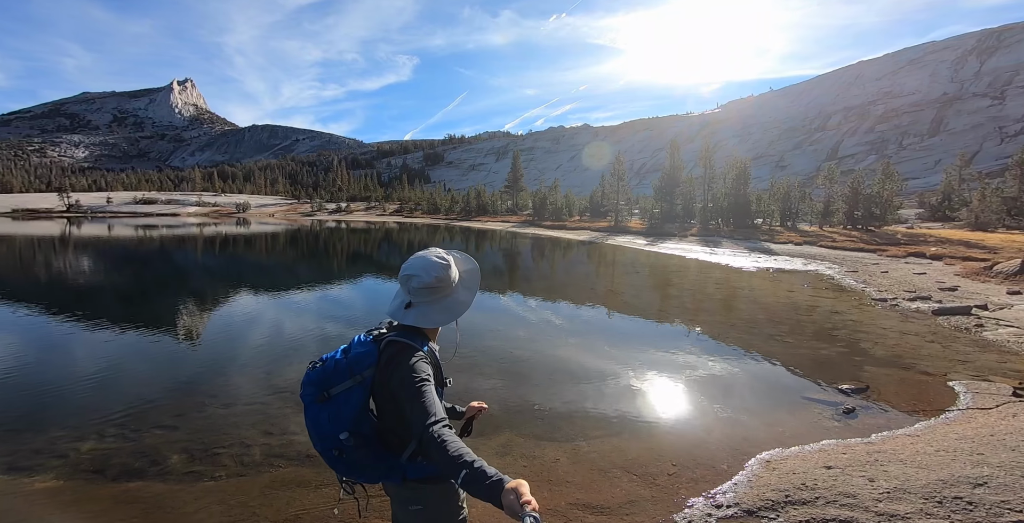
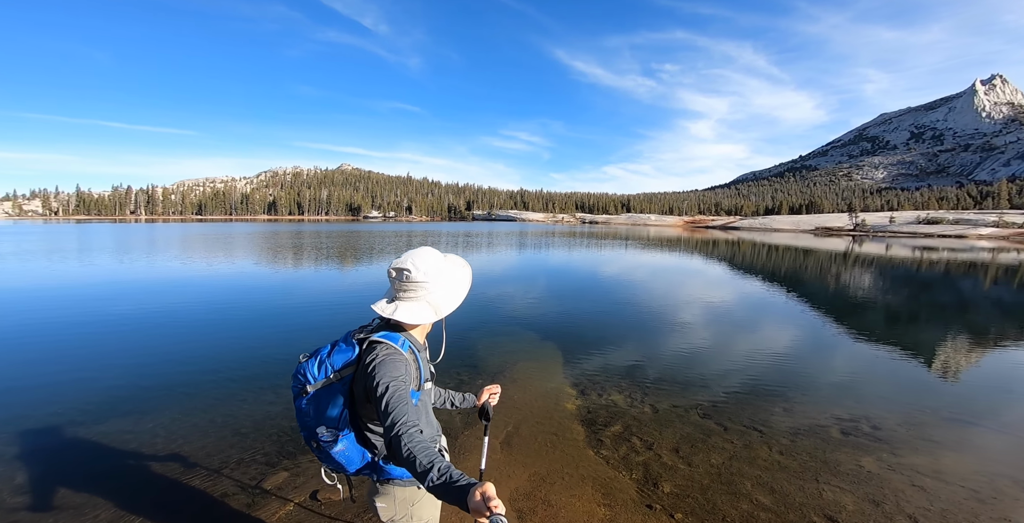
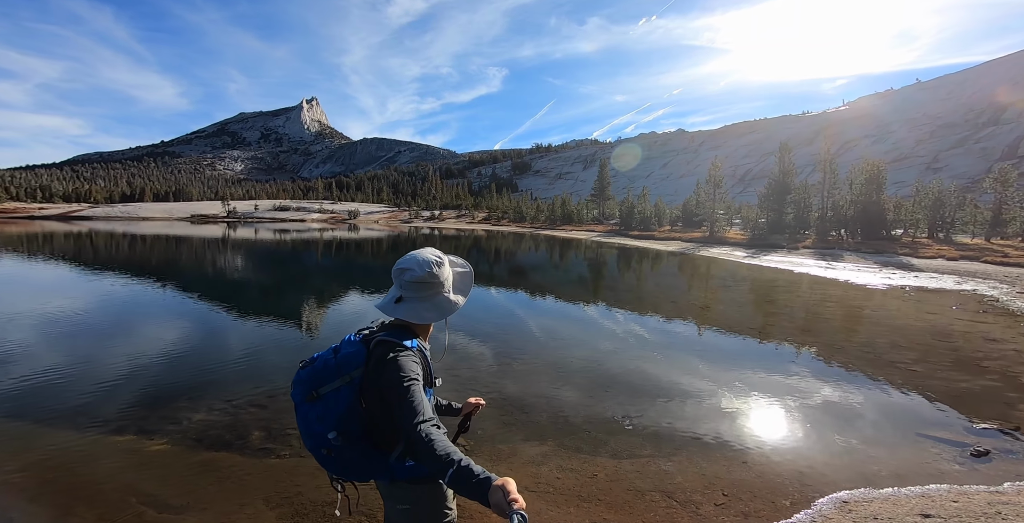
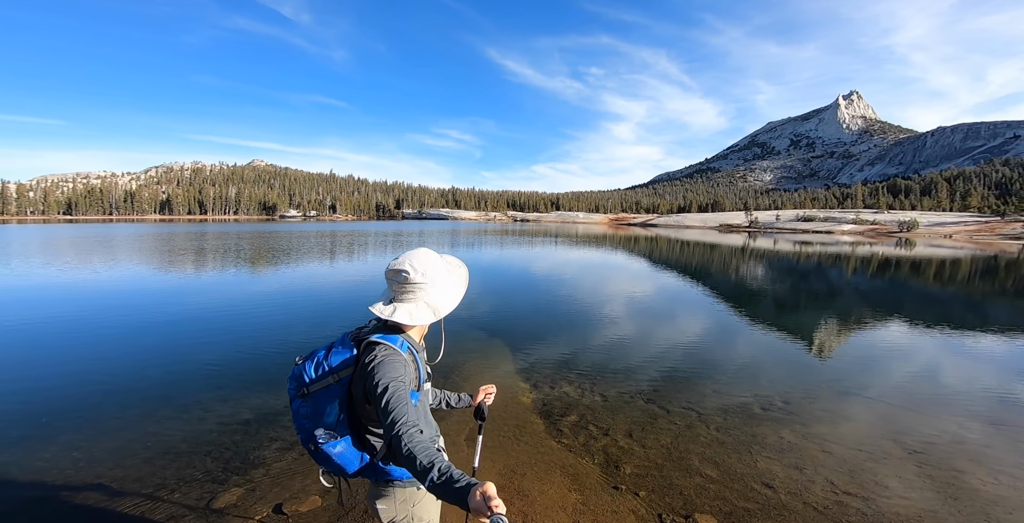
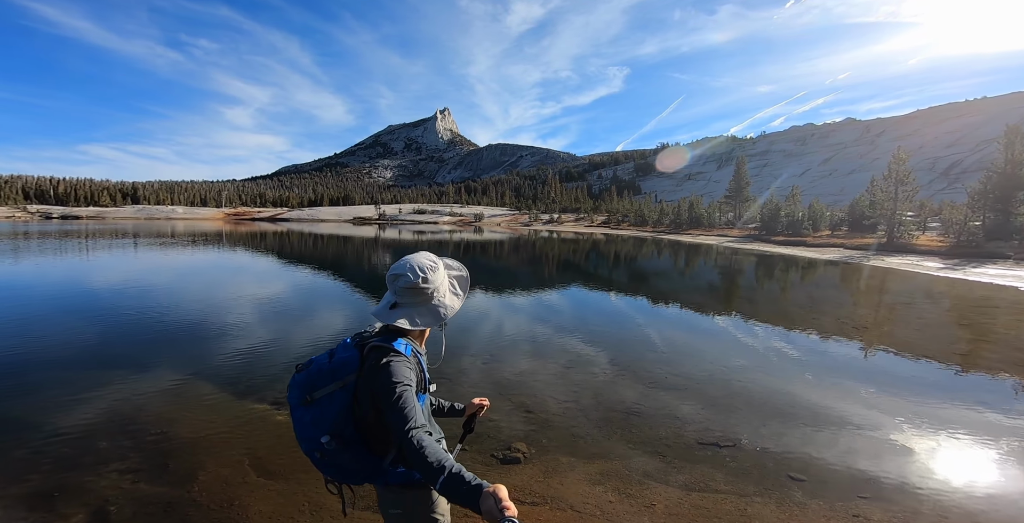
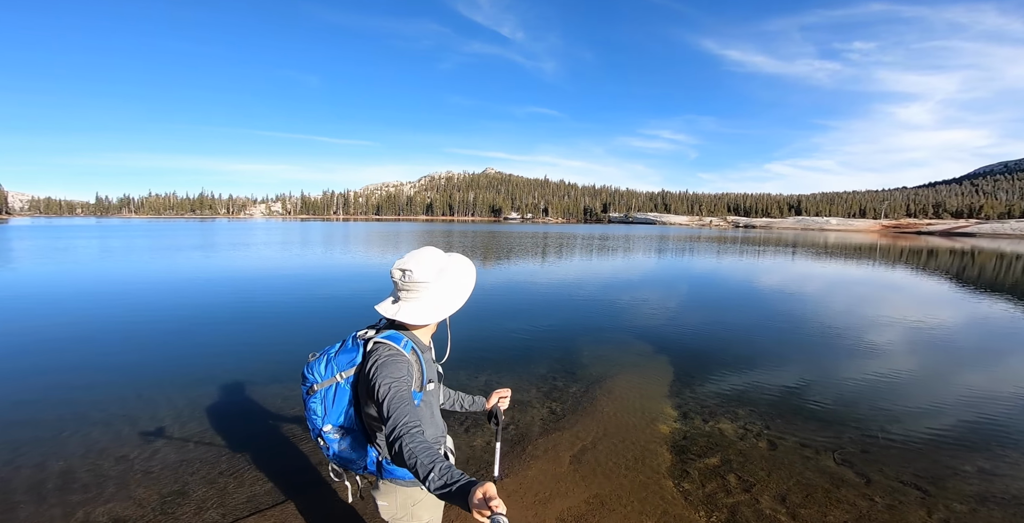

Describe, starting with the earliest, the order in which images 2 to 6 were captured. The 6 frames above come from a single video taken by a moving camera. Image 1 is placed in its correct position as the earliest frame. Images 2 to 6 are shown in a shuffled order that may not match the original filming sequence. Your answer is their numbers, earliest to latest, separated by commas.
3, 5, 4, 2, 6
